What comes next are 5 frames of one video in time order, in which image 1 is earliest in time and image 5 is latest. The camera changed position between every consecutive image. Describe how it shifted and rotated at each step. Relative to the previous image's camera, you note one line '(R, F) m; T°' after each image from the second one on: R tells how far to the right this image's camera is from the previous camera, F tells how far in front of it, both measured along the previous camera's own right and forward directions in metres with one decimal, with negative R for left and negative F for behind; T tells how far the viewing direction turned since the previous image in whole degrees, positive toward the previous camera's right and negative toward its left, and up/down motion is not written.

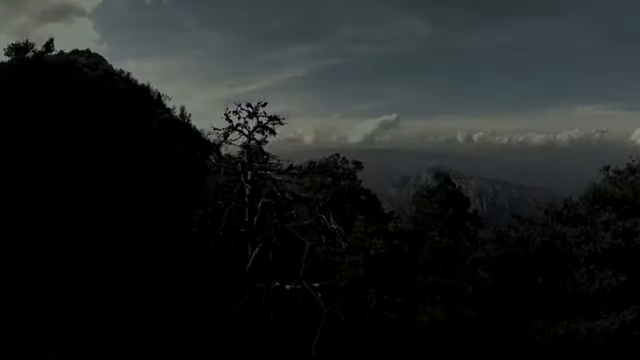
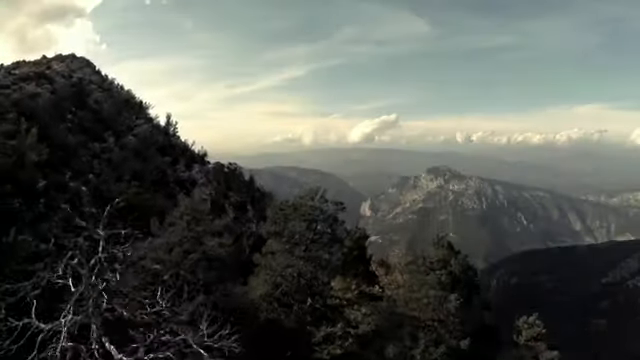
(+0.8, +3.7) m; 0°
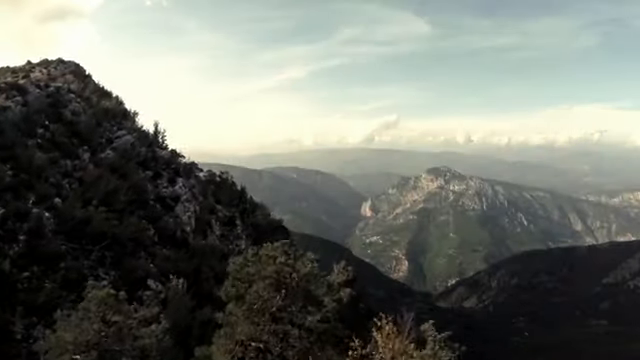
(+0.8, +7.7) m; 0°
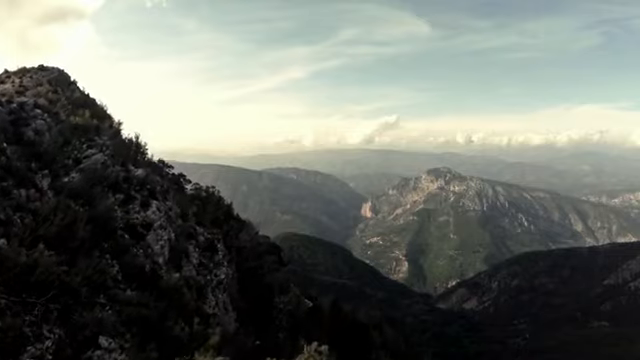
(+0.9, +4.1) m; 0°
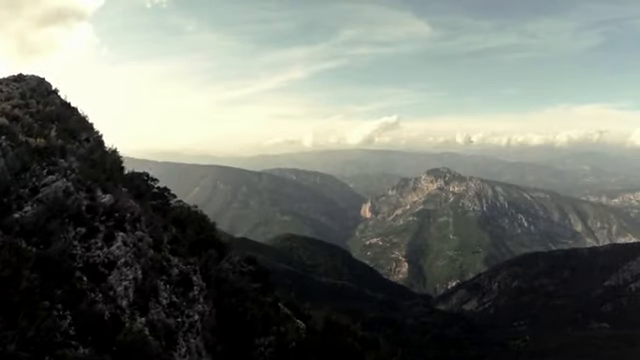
(+1.1, +4.3) m; 0°
